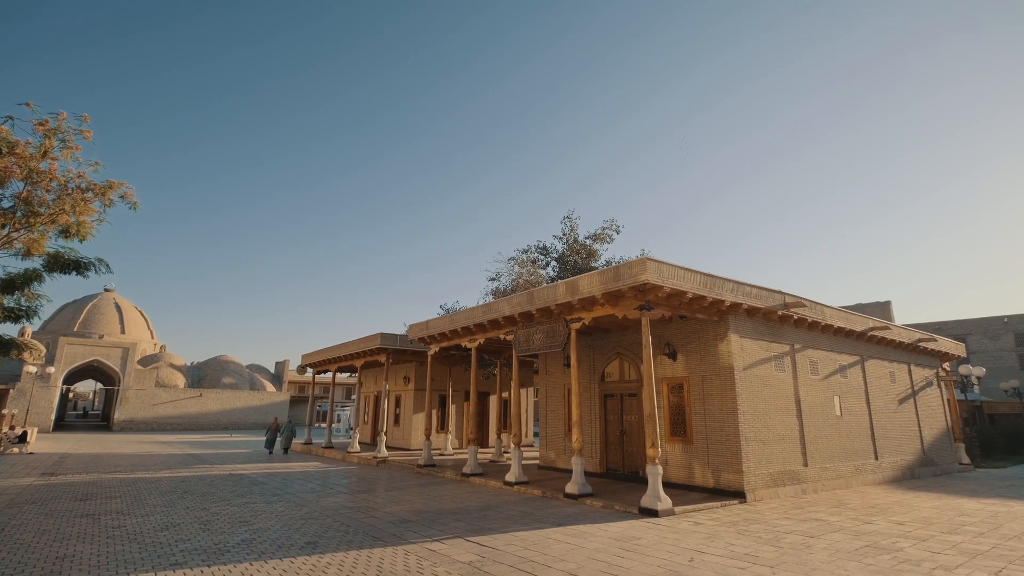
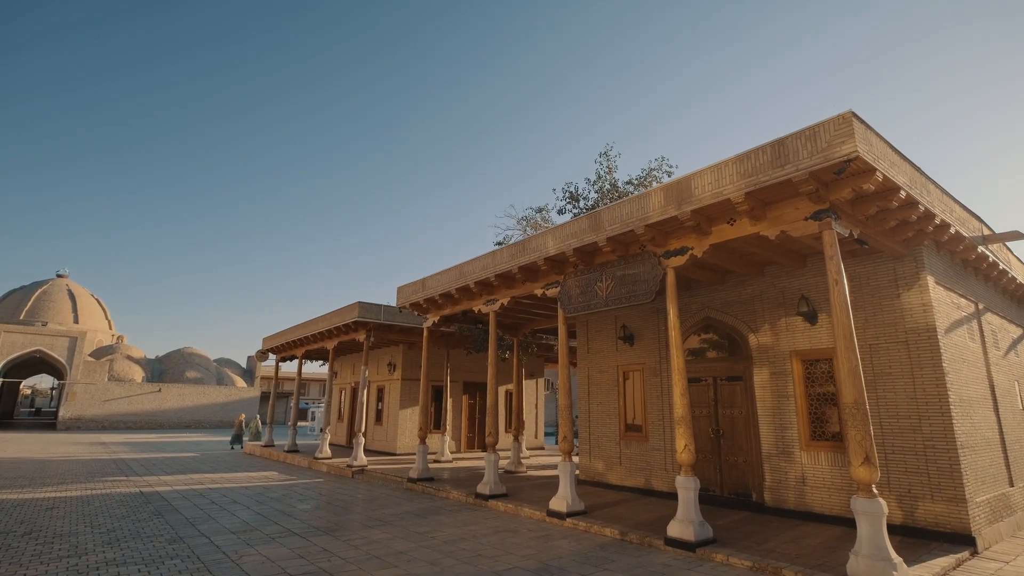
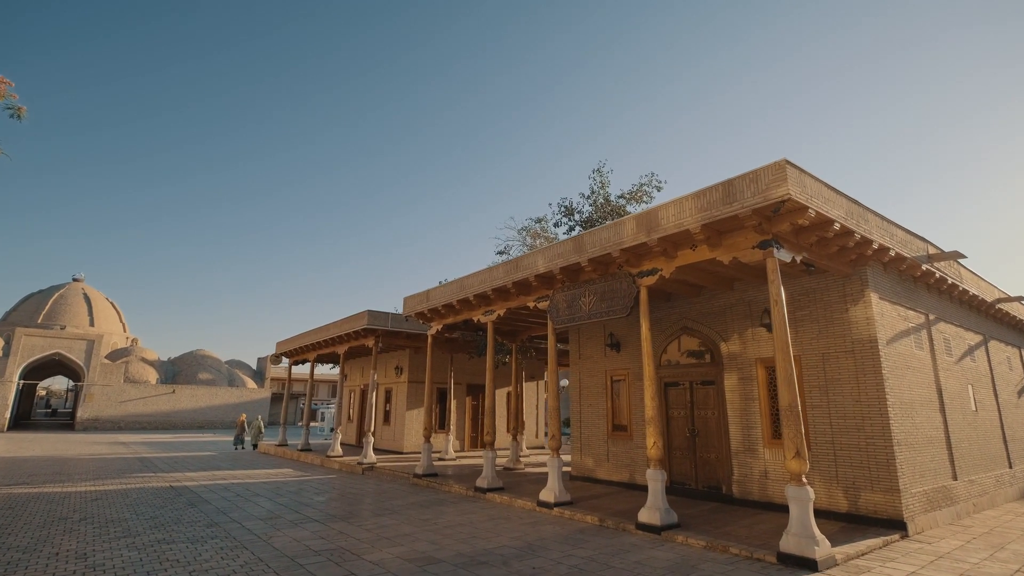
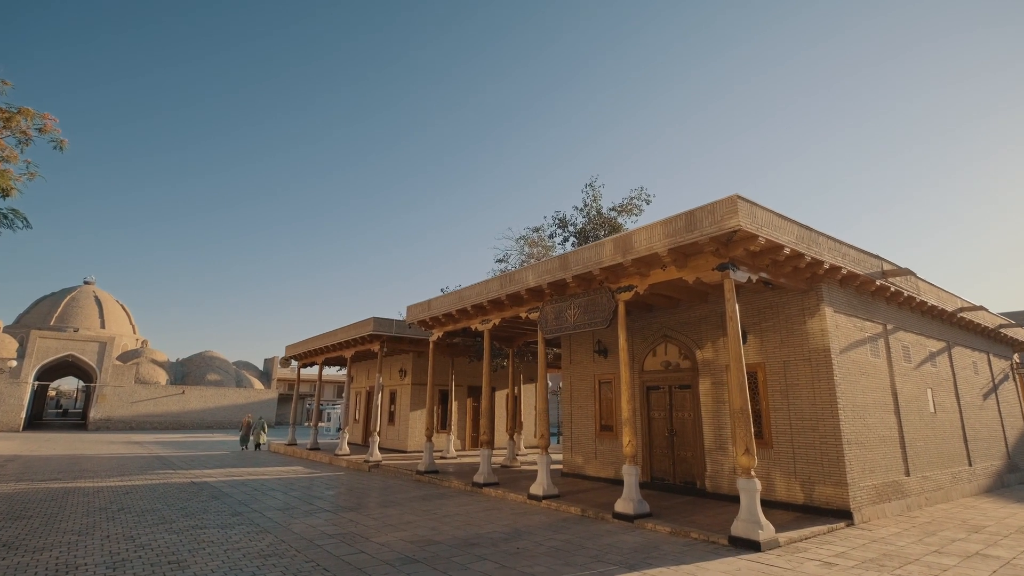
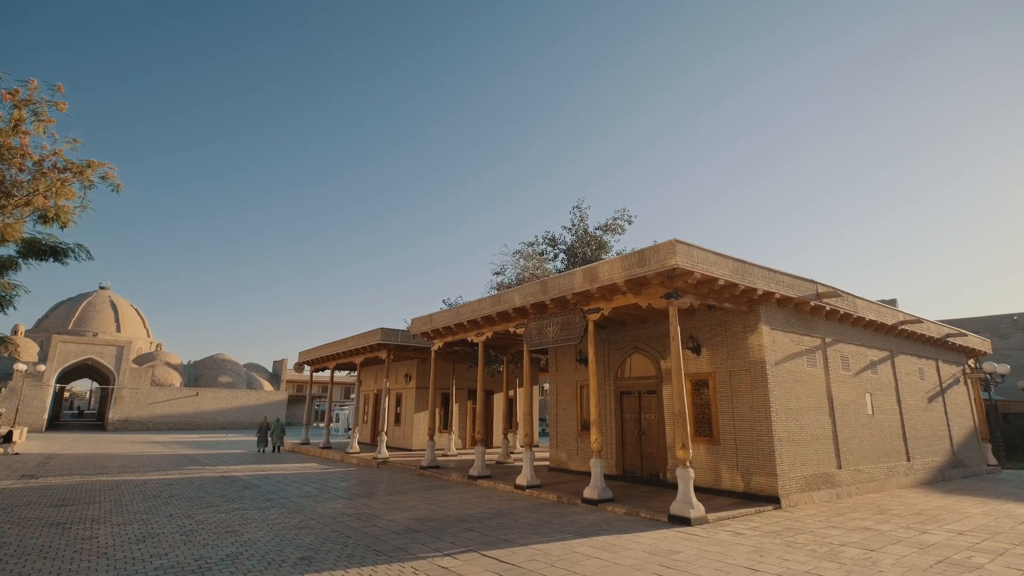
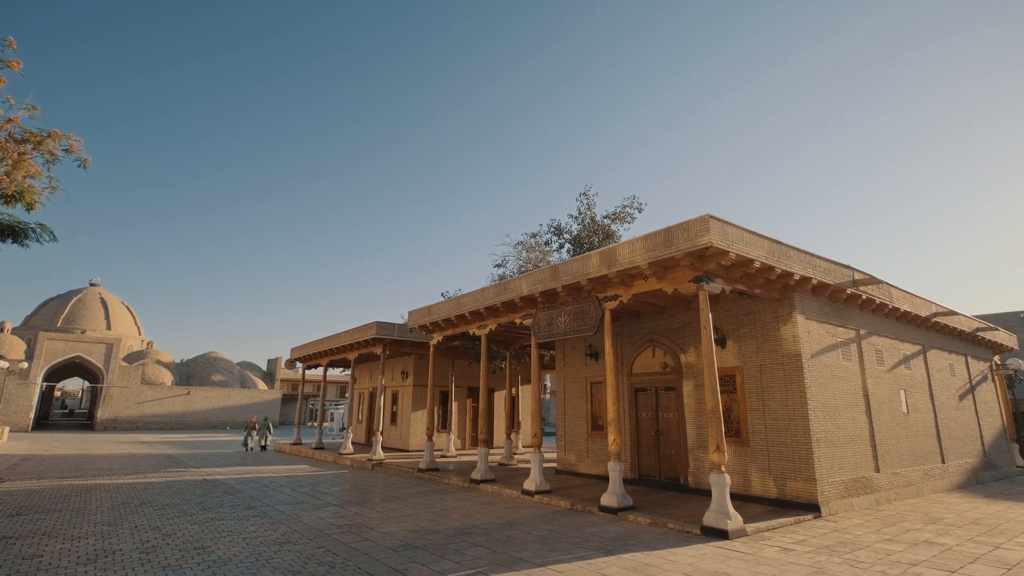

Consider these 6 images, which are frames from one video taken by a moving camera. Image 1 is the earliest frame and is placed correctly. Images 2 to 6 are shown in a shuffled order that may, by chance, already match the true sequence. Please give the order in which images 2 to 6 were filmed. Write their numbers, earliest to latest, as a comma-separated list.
5, 6, 4, 3, 2
